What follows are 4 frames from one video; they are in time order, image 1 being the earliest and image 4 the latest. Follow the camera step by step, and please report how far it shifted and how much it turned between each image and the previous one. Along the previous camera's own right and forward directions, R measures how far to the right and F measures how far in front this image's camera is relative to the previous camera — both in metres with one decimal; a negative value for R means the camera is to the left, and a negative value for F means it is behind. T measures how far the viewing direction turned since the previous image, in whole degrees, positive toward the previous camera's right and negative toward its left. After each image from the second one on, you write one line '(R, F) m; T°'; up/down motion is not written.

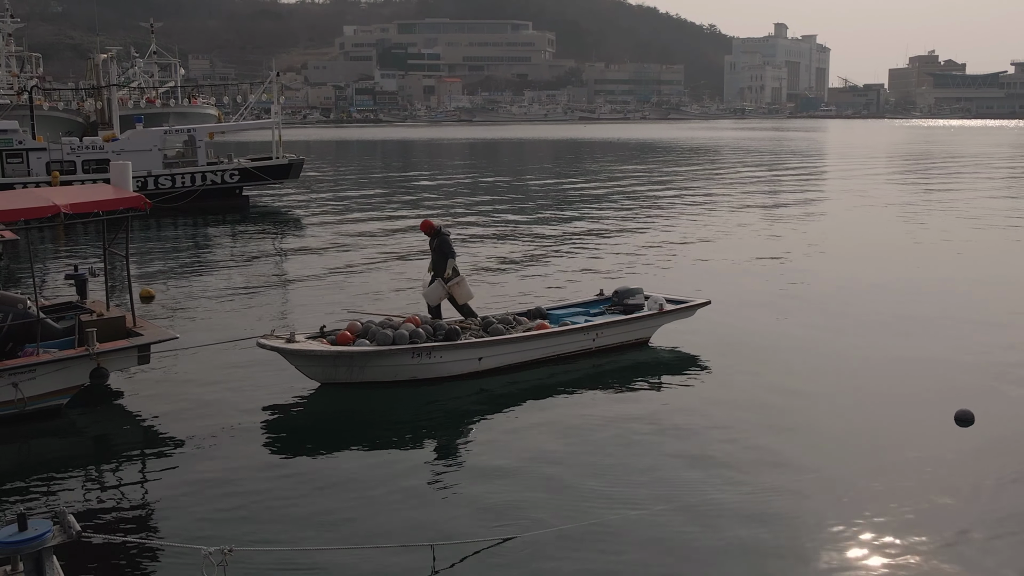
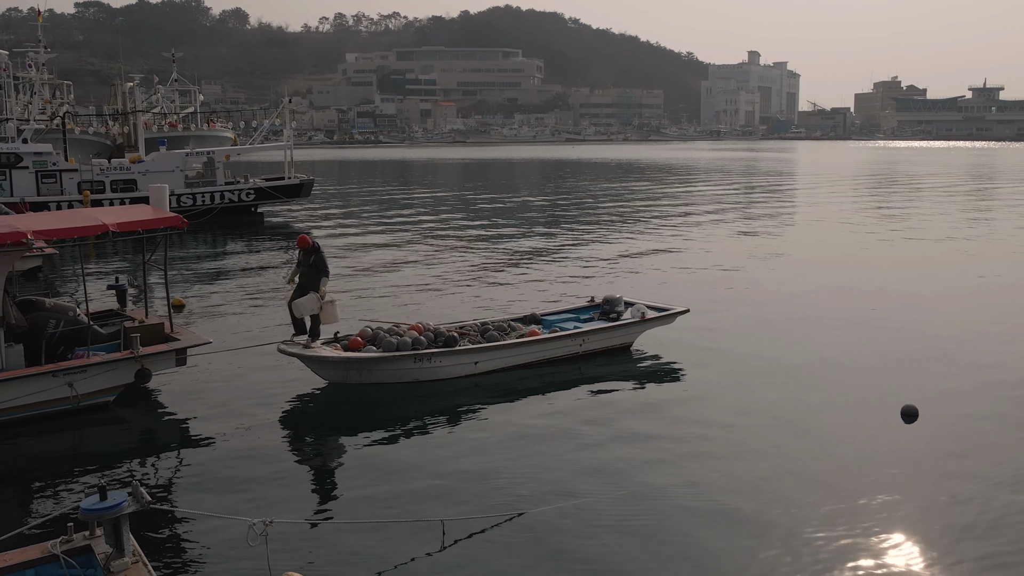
(-0.2, -2.6) m; +1°
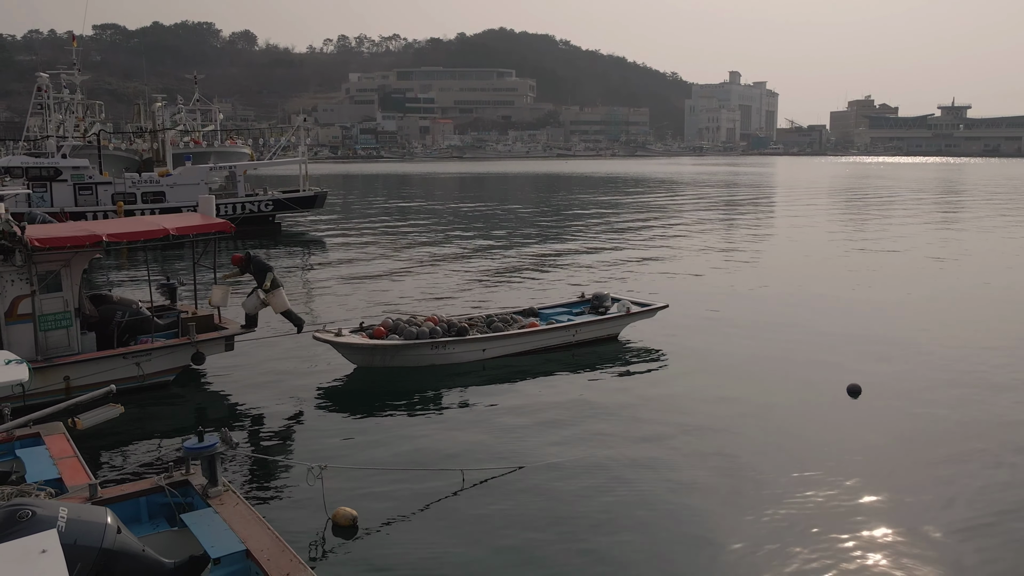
(-0.3, -2.2) m; +1°
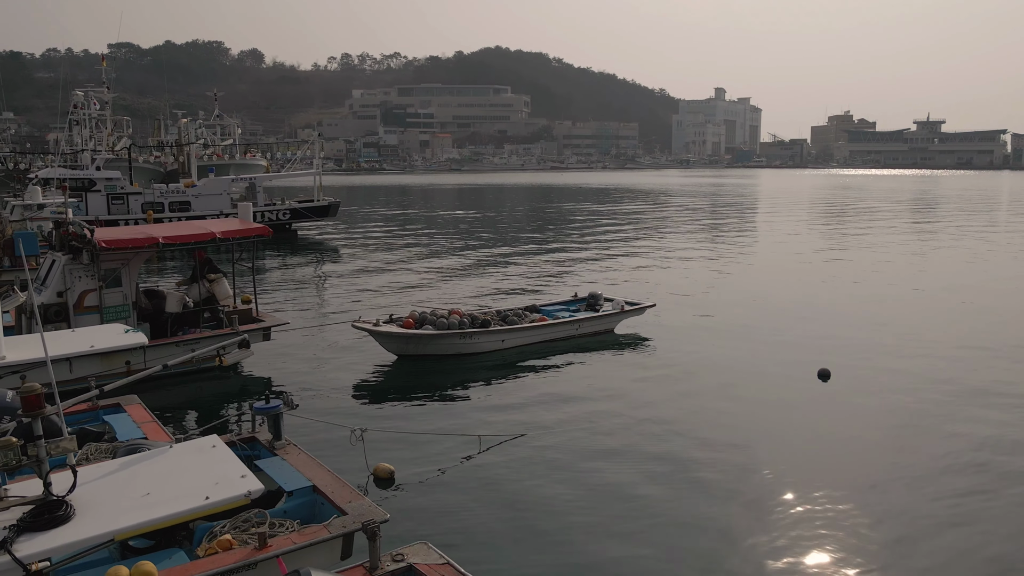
(-0.4, -2.0) m; +1°
